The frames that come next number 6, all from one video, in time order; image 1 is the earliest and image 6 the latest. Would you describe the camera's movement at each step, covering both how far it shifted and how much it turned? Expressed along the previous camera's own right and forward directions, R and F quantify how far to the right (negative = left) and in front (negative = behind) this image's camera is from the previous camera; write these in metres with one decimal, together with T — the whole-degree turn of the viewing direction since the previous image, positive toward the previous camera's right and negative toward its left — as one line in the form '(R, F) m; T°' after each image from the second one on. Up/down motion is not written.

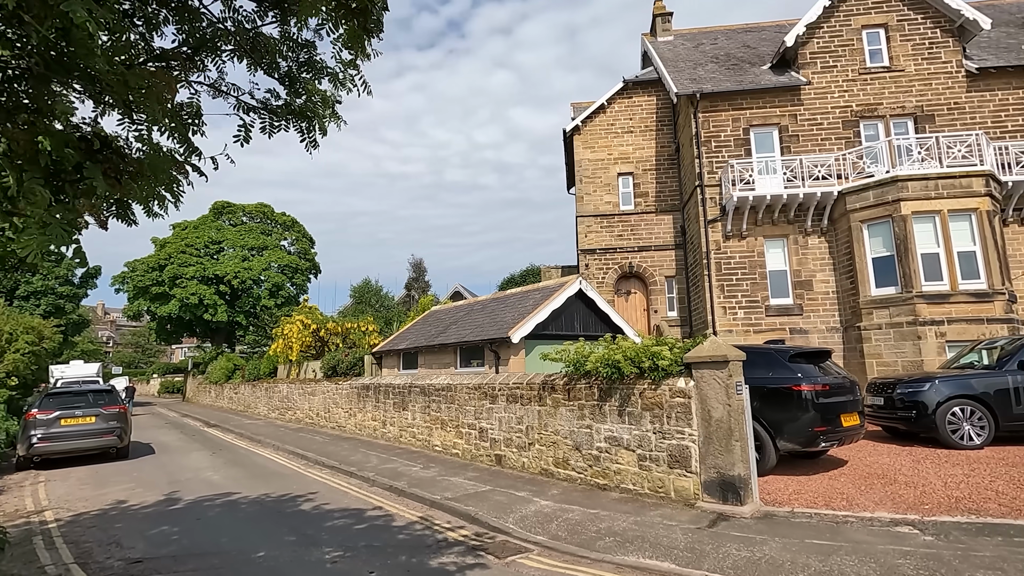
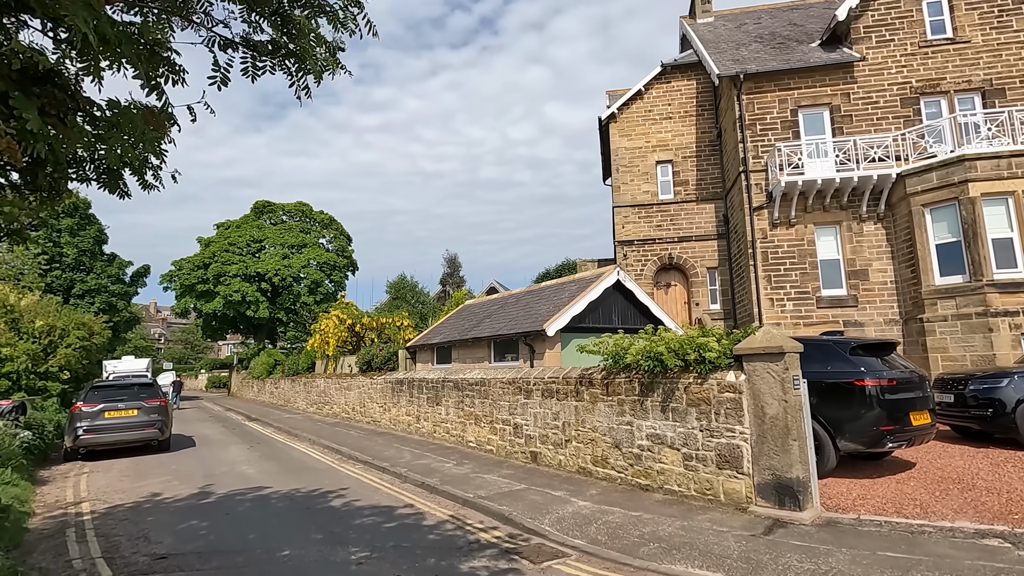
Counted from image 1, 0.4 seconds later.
(0.0, +0.4) m; -4°
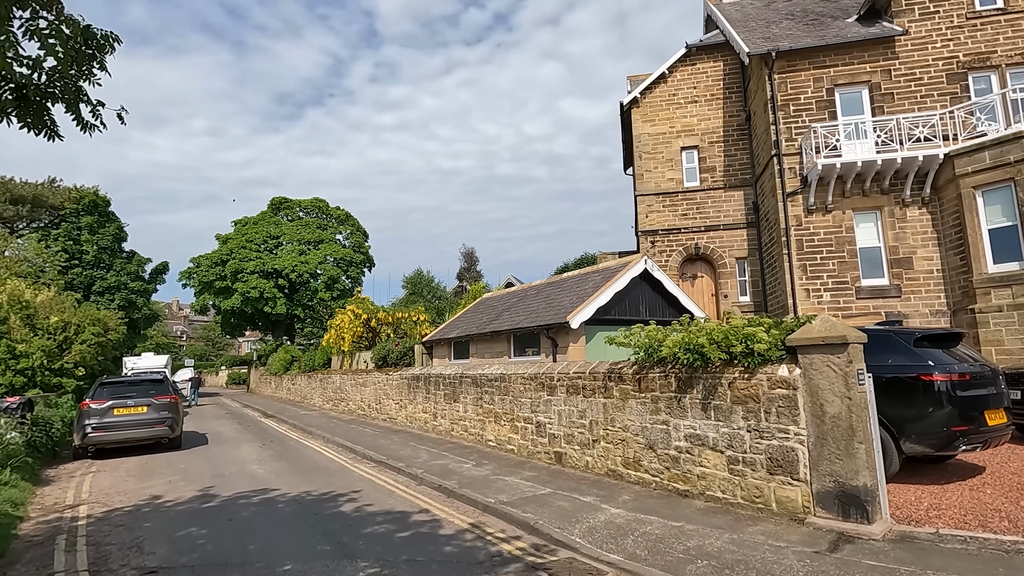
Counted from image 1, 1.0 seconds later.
(-0.1, +0.7) m; -2°
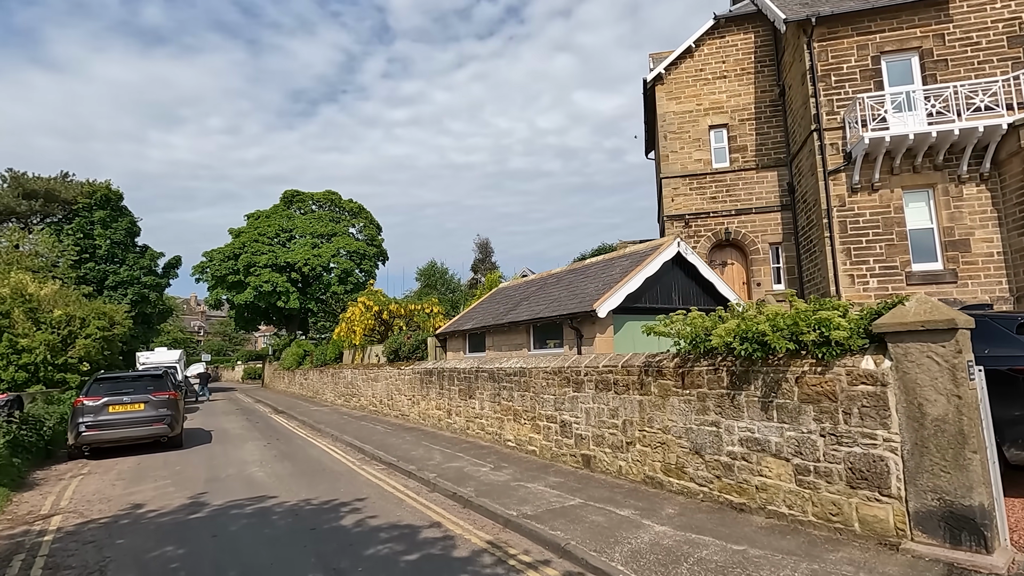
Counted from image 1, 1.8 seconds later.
(-0.1, +1.0) m; -1°
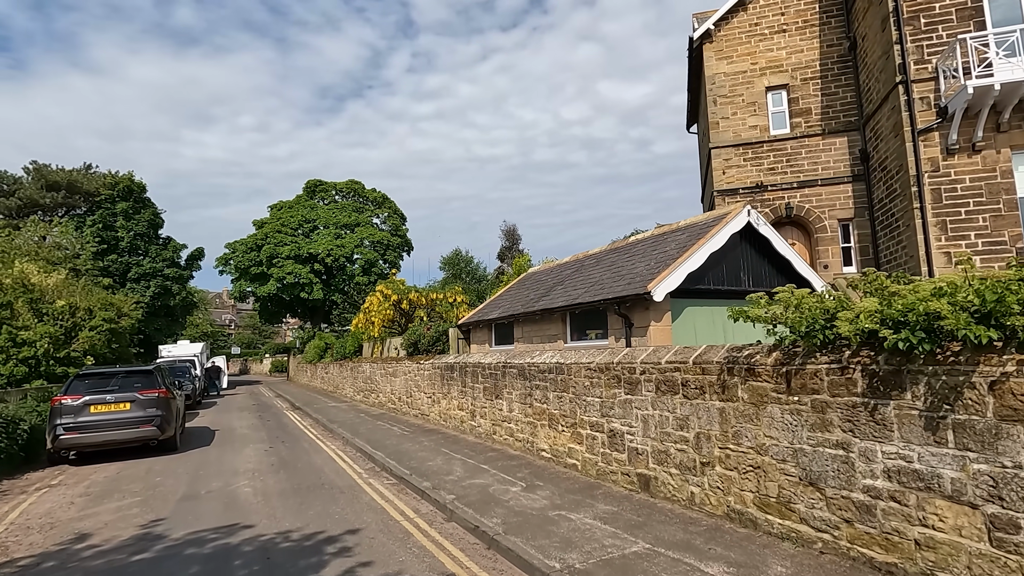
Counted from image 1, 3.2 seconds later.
(-0.1, +1.7) m; -3°
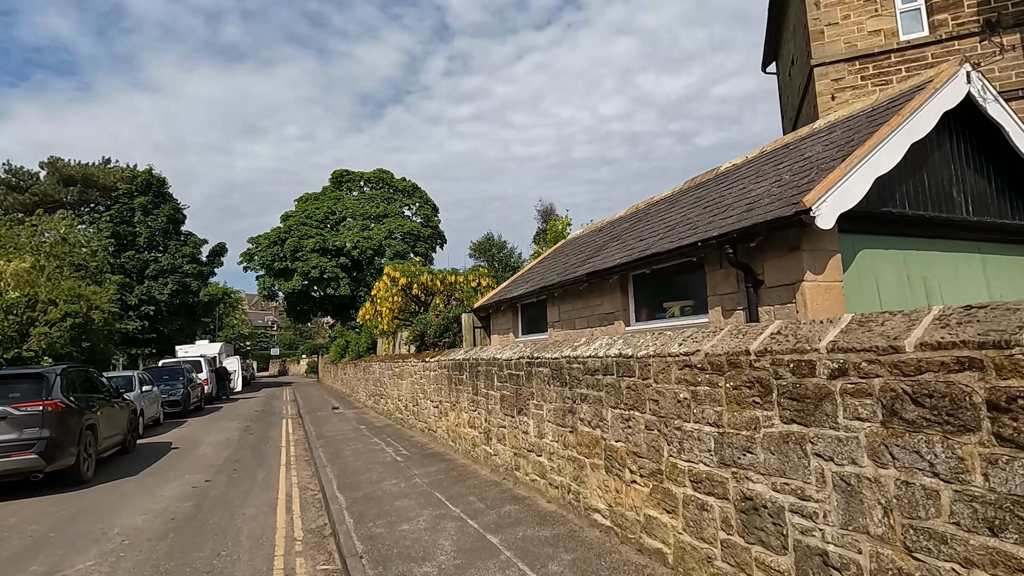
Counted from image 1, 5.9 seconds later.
(+0.1, +3.7) m; -4°
